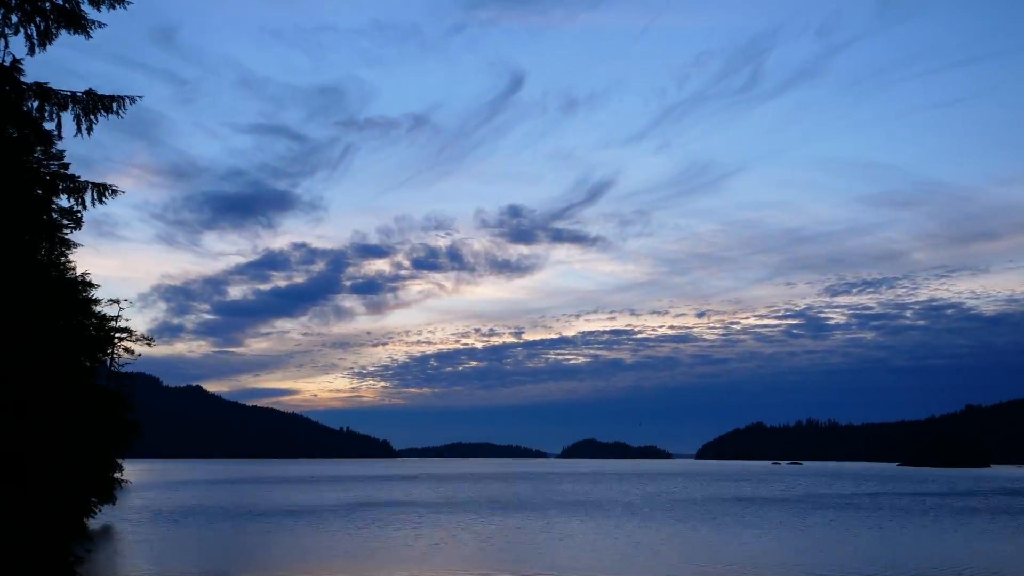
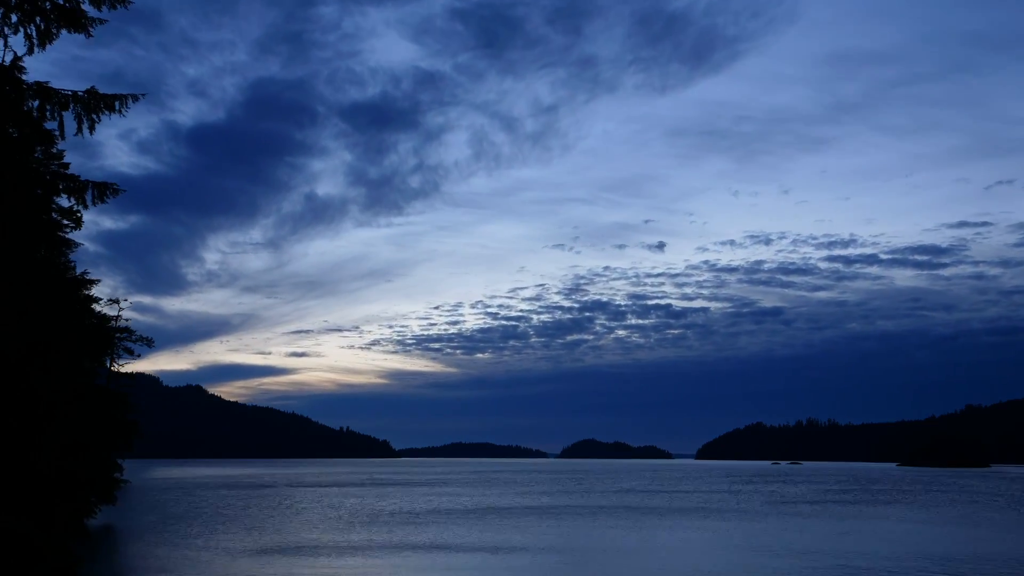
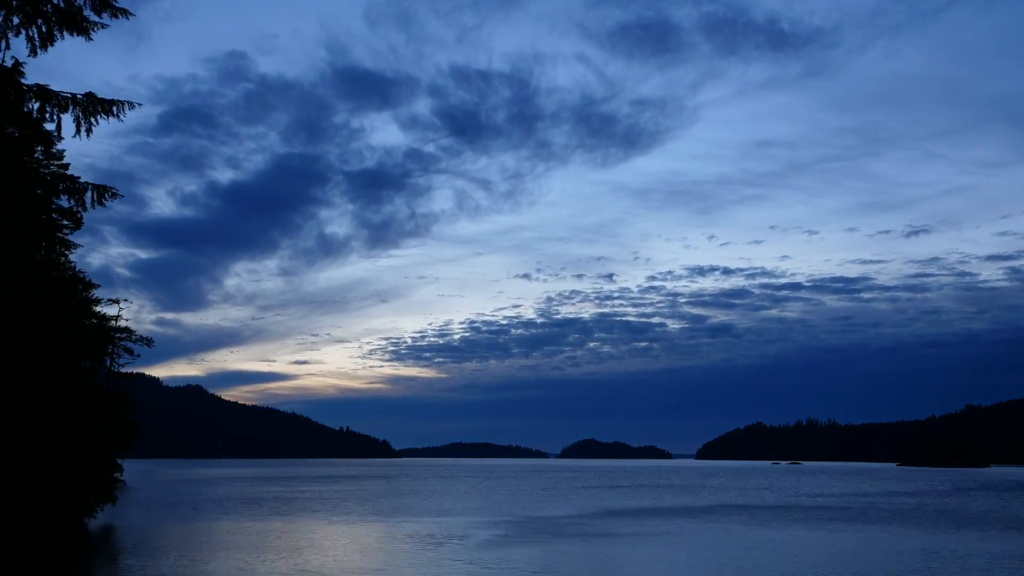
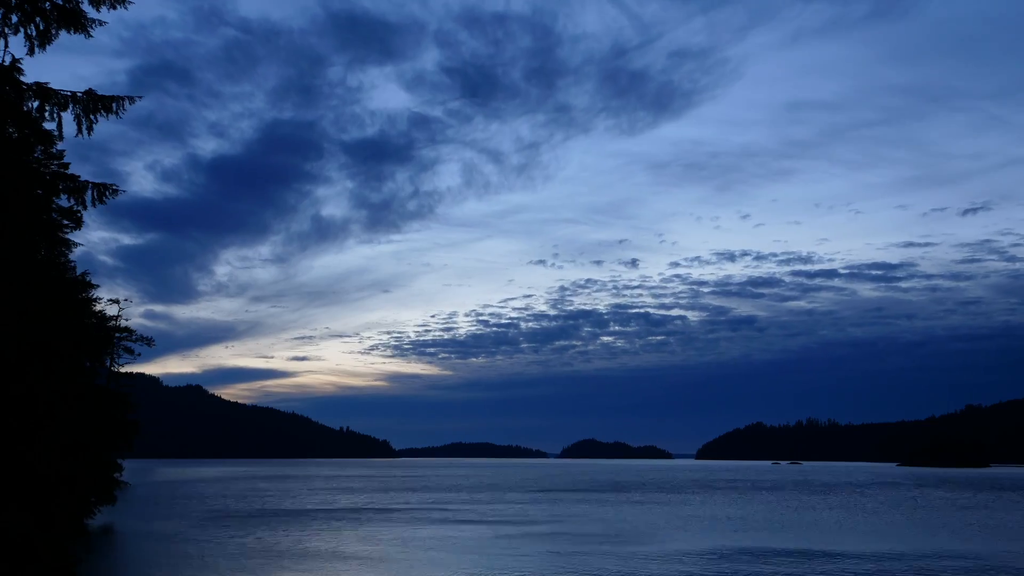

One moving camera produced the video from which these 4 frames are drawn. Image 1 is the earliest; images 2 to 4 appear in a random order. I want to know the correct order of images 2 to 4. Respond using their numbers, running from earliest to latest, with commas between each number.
3, 4, 2
